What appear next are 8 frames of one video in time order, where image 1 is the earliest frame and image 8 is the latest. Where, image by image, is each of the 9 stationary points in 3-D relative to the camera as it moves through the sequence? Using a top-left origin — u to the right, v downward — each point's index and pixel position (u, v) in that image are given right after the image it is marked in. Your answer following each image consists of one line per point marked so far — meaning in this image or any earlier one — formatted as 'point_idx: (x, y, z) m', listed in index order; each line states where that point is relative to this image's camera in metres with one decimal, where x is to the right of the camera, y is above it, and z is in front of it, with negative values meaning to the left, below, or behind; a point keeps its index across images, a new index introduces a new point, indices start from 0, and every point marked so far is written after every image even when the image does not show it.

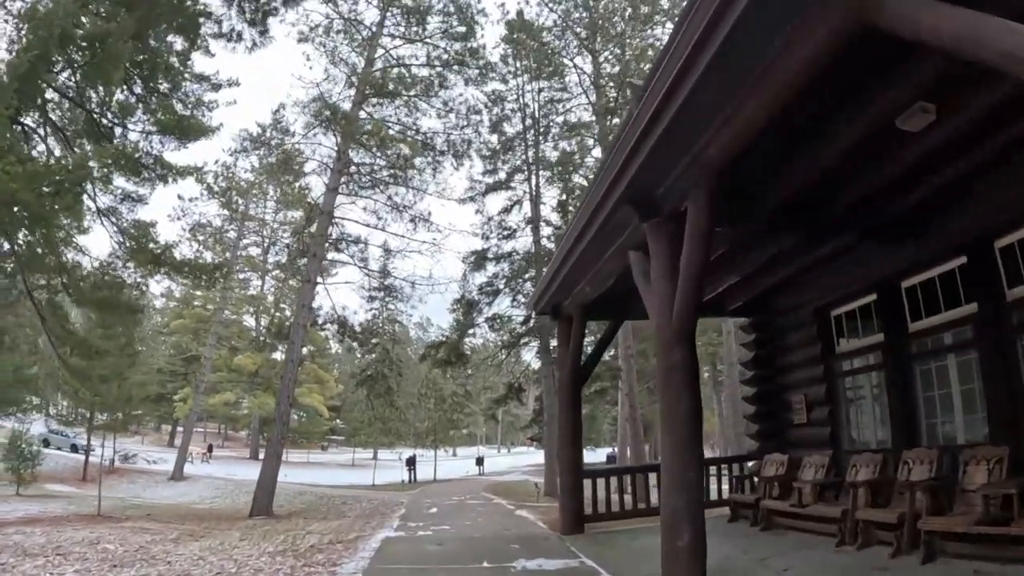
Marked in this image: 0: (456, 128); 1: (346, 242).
0: (-1.1, +3.2, +13.7) m
1: (-3.3, +1.0, +13.5) m
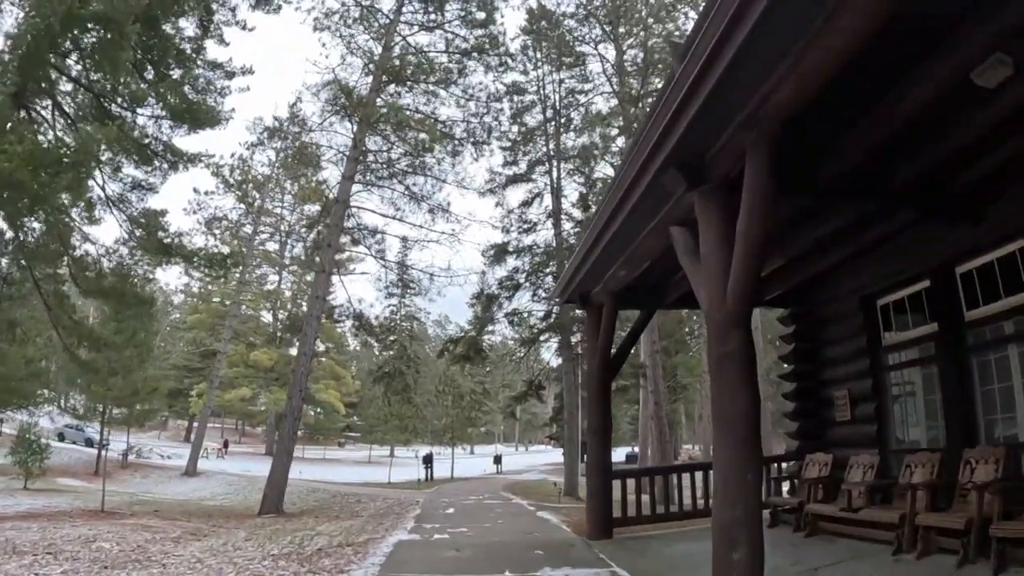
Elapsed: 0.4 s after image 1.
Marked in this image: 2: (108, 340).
0: (-0.7, +3.4, +13.2) m
1: (-2.9, +1.1, +13.1) m
2: (-6.7, -0.9, +11.3) m
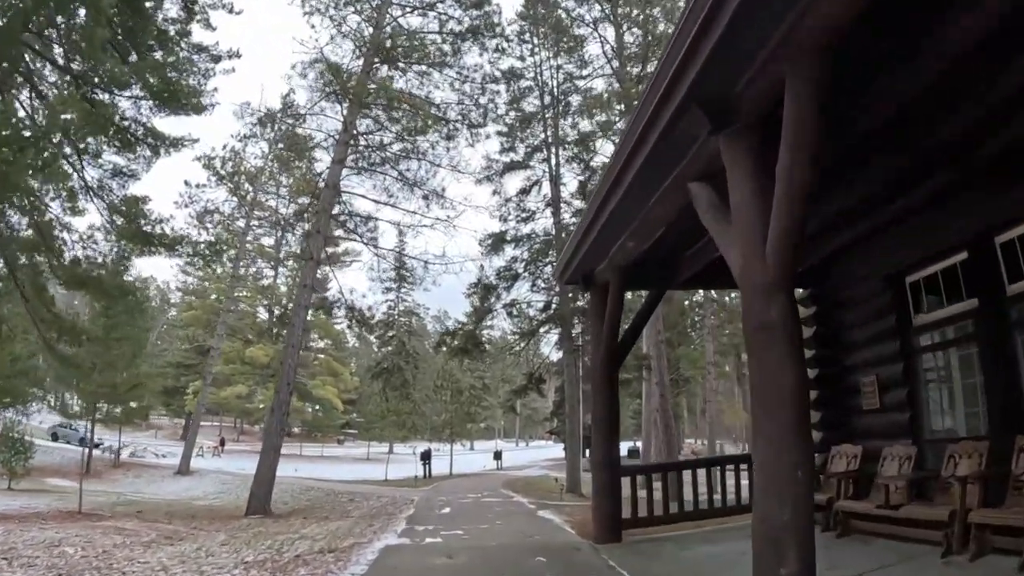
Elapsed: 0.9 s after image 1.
0: (-0.8, +3.6, +12.7) m
1: (-3.0, +1.3, +12.6) m
2: (-6.7, -0.8, +10.7) m
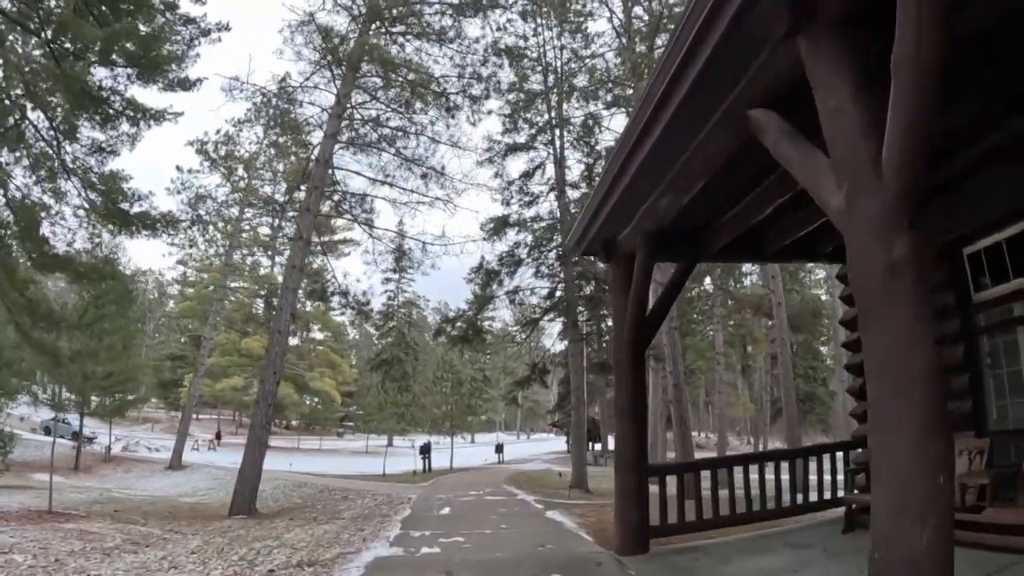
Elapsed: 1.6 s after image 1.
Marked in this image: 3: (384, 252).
0: (-0.7, +3.8, +12.0) m
1: (-2.9, +1.6, +11.9) m
2: (-6.6, -0.5, +10.1) m
3: (-2.3, +0.6, +11.9) m
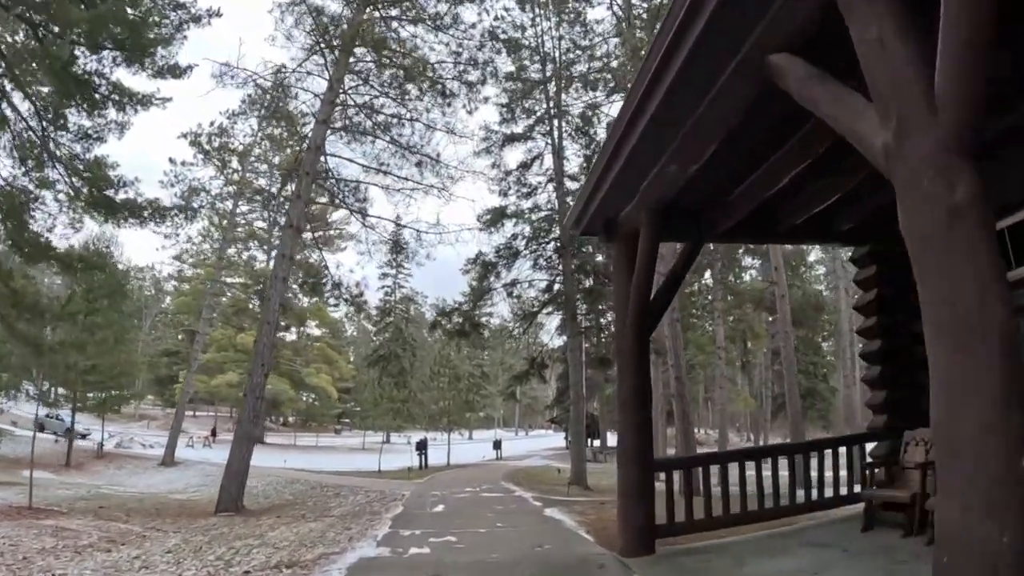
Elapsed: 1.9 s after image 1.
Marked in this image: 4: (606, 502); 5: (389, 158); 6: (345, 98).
0: (-0.8, +4.0, +11.7) m
1: (-2.9, +1.7, +11.6) m
2: (-6.7, -0.4, +9.8) m
3: (-2.3, +0.8, +11.6) m
4: (+1.2, -2.8, +8.7) m
5: (-2.1, +2.2, +11.5) m
6: (-2.9, +3.2, +11.6) m
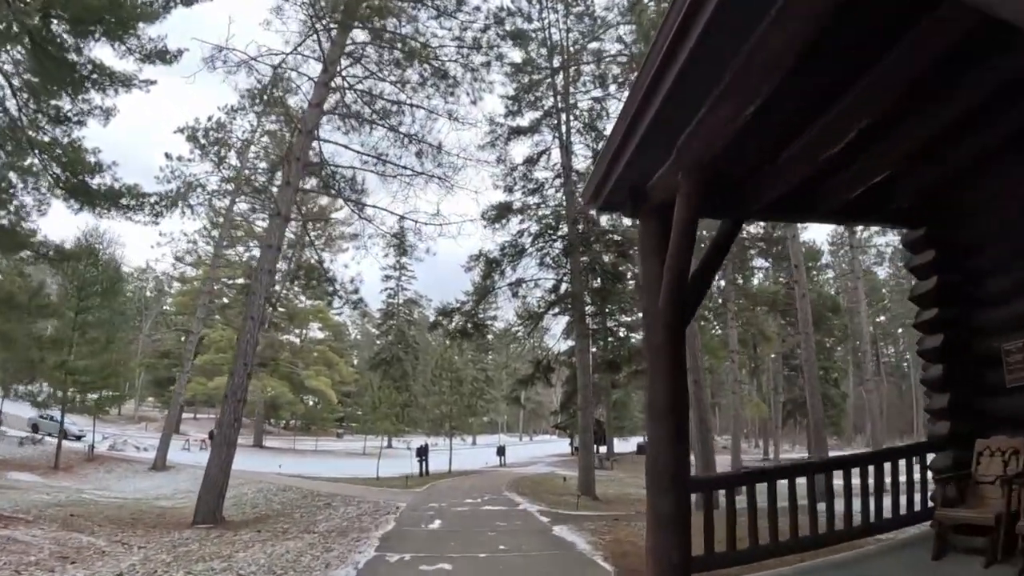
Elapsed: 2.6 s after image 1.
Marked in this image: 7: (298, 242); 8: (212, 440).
0: (-0.7, +4.0, +11.0) m
1: (-2.8, +1.8, +11.0) m
2: (-6.6, -0.3, +9.1) m
3: (-2.2, +0.8, +11.0) m
4: (+1.3, -2.7, +8.0) m
5: (-2.0, +2.3, +10.9) m
6: (-2.8, +3.3, +11.0) m
7: (-5.0, +1.1, +16.1) m
8: (-3.4, -1.7, +7.6) m
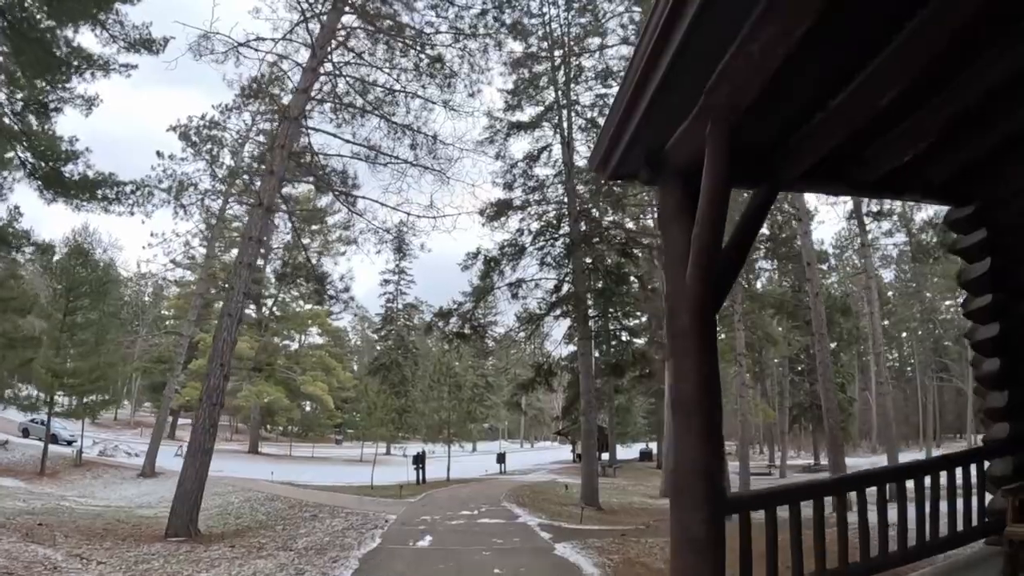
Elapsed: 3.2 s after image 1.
0: (-0.7, +4.0, +10.5) m
1: (-2.8, +1.8, +10.4) m
2: (-6.6, -0.2, +8.6) m
3: (-2.2, +0.9, +10.4) m
4: (+1.2, -2.7, +7.4) m
5: (-2.0, +2.3, +10.4) m
6: (-2.8, +3.3, +10.5) m
7: (-5.0, +1.1, +15.5) m
8: (-3.4, -1.7, +7.1) m
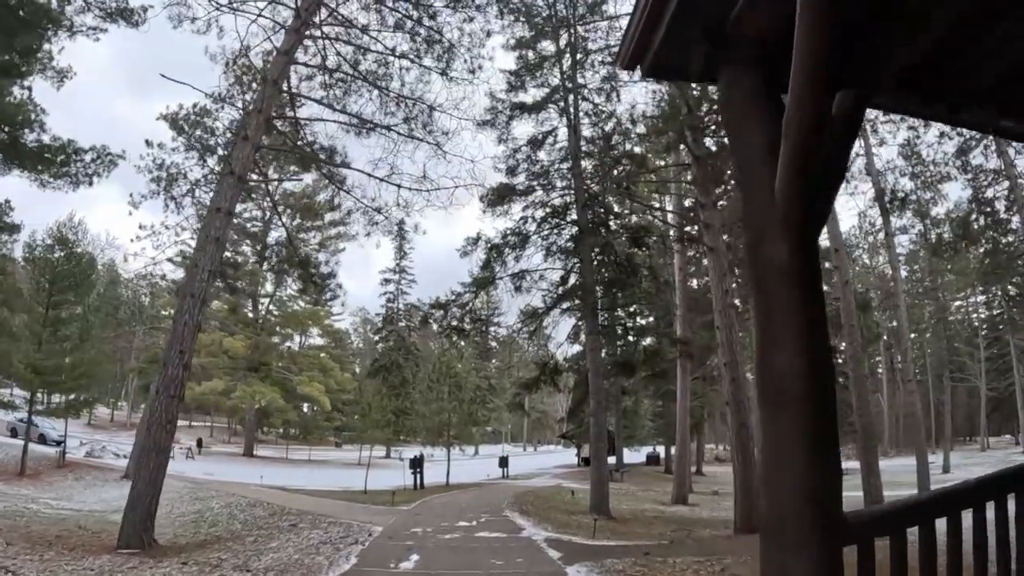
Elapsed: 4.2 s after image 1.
0: (-0.6, +4.2, +9.6) m
1: (-2.8, +2.0, +9.6) m
2: (-6.6, 0.0, +7.7) m
3: (-2.2, +1.0, +9.5) m
4: (+1.3, -2.5, +6.5) m
5: (-2.0, +2.5, +9.5) m
6: (-2.7, +3.5, +9.6) m
7: (-5.0, +1.2, +14.7) m
8: (-3.4, -1.5, +6.2) m
